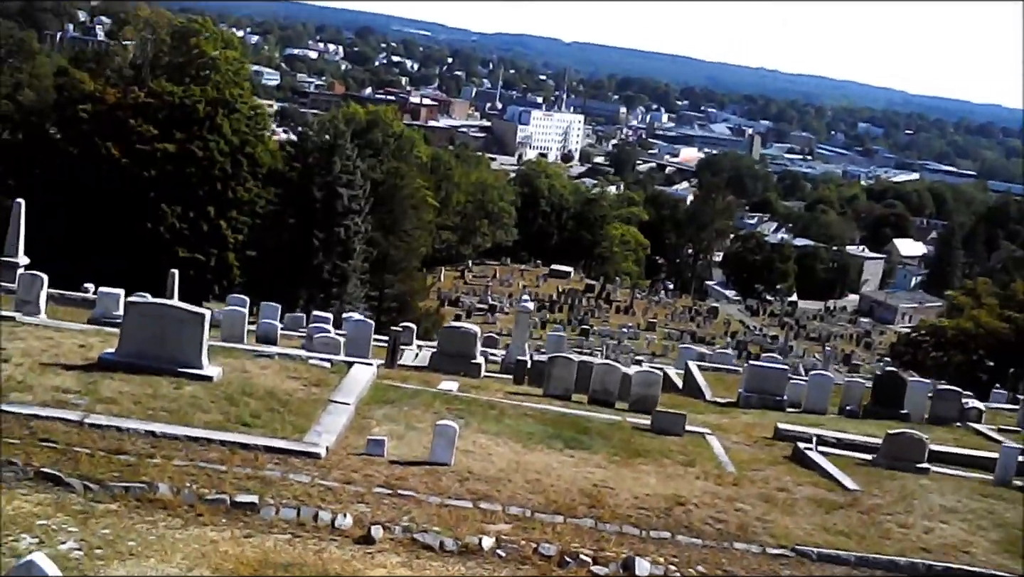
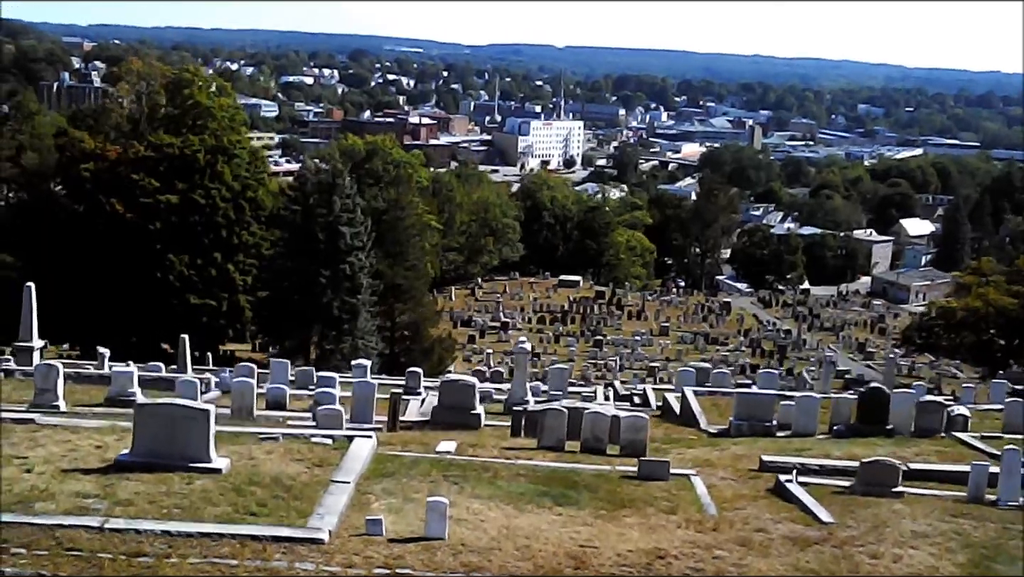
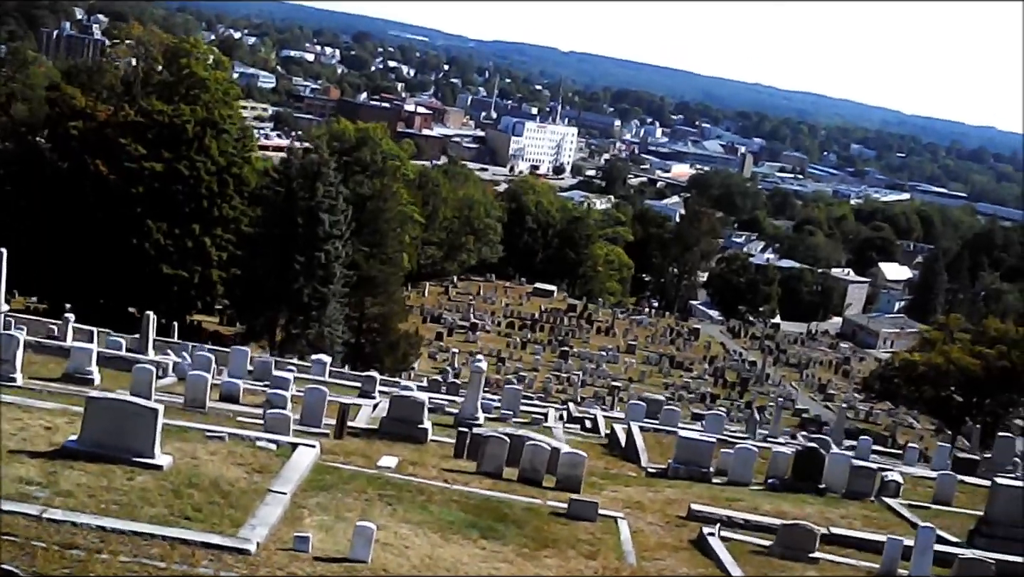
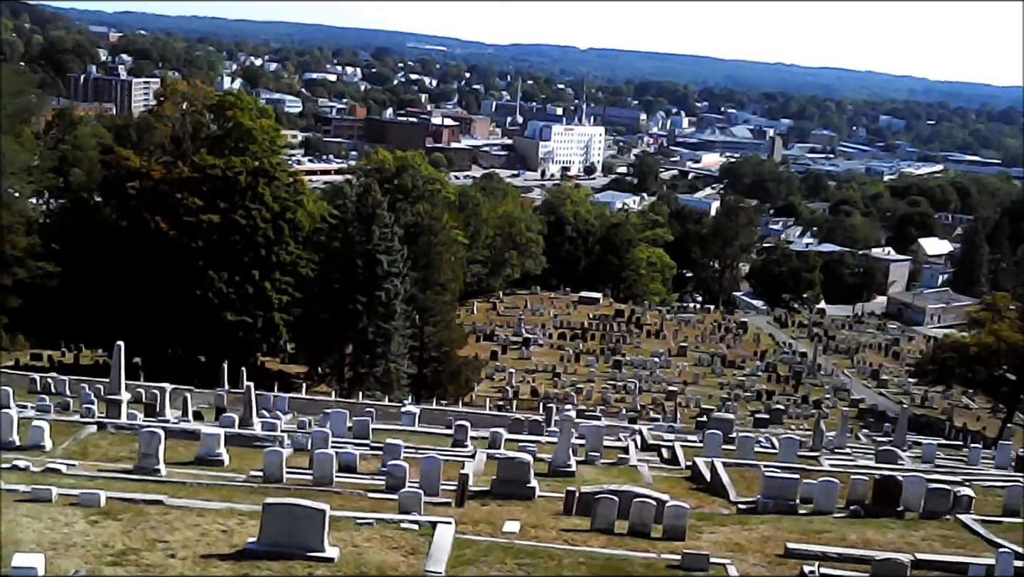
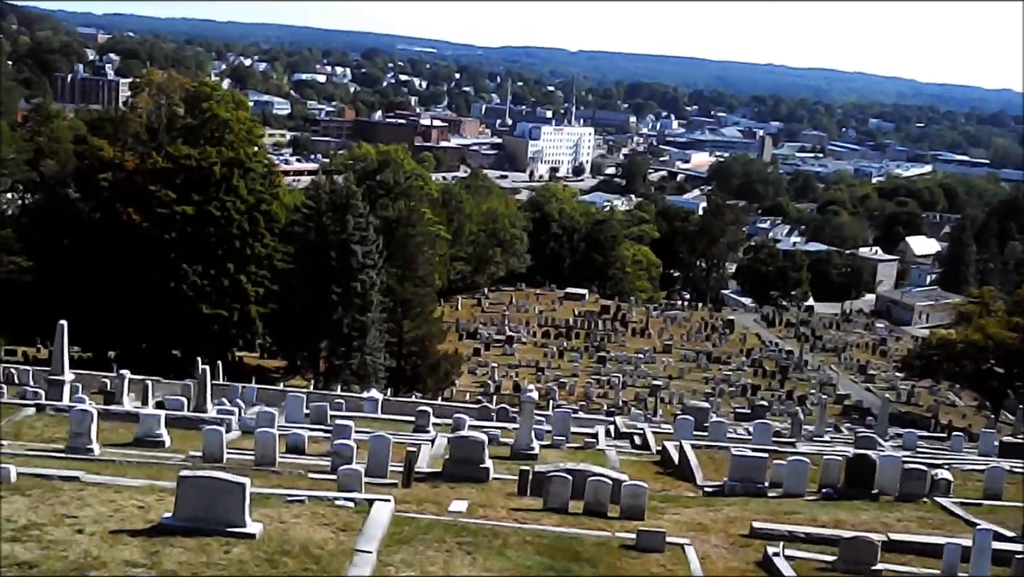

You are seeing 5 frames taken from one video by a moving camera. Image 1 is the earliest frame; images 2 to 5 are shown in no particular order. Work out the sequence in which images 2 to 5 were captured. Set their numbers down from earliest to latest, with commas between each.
2, 3, 5, 4
